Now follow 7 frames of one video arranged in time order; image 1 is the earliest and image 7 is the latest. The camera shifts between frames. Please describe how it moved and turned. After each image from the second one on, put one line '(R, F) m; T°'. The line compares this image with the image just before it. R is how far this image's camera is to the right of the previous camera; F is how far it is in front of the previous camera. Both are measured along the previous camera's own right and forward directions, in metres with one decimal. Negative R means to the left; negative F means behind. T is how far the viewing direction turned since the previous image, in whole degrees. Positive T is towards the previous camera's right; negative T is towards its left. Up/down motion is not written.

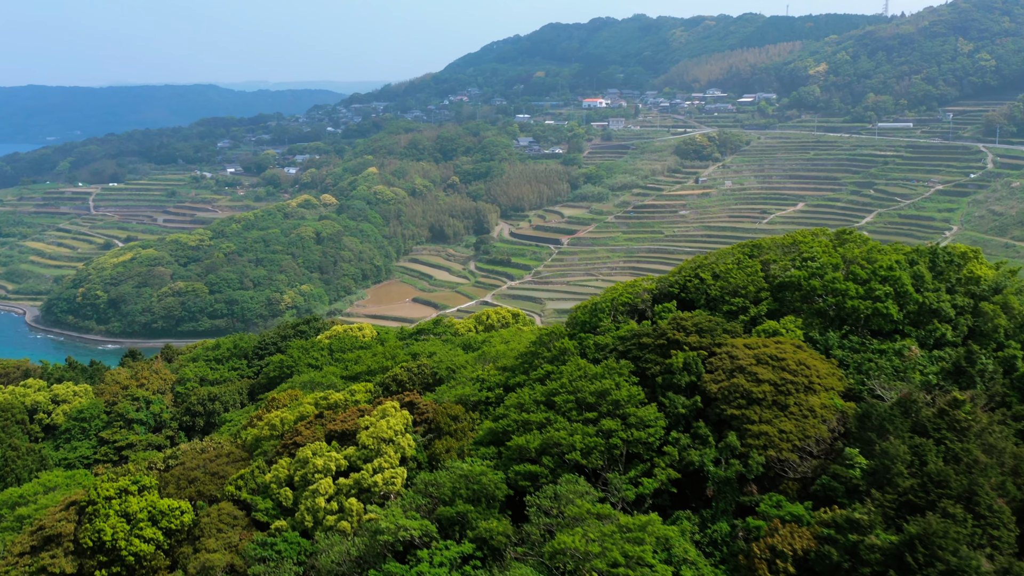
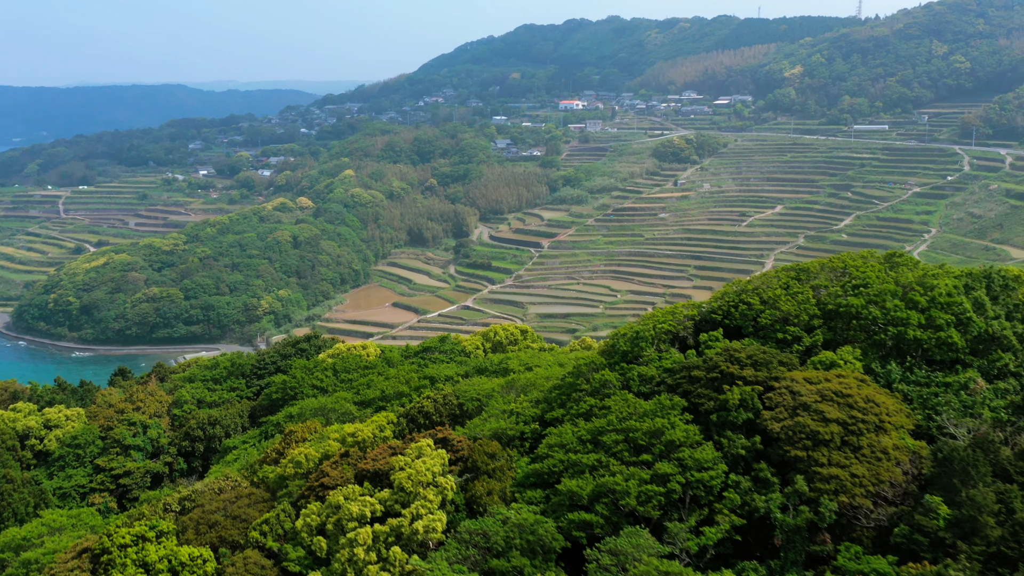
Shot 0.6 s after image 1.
(-0.4, +0.3) m; +2°
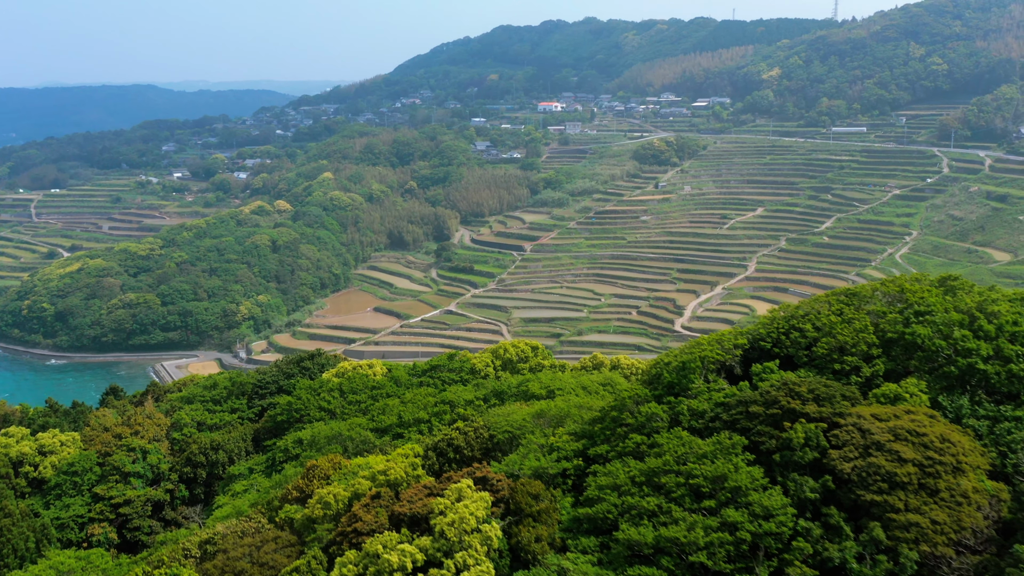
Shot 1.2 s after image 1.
(-0.4, +0.3) m; +2°
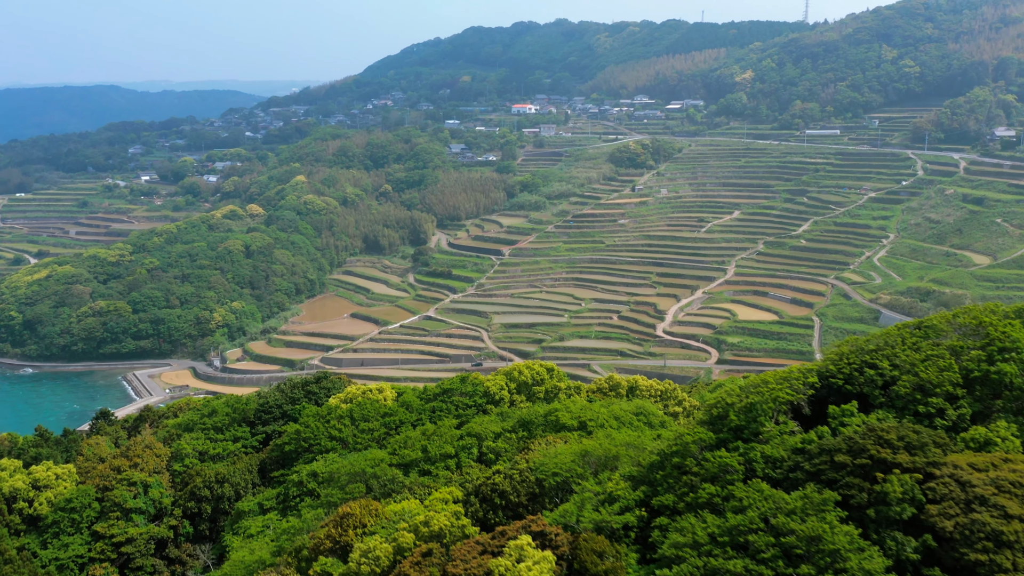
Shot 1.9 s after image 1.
(-0.4, +0.3) m; +2°
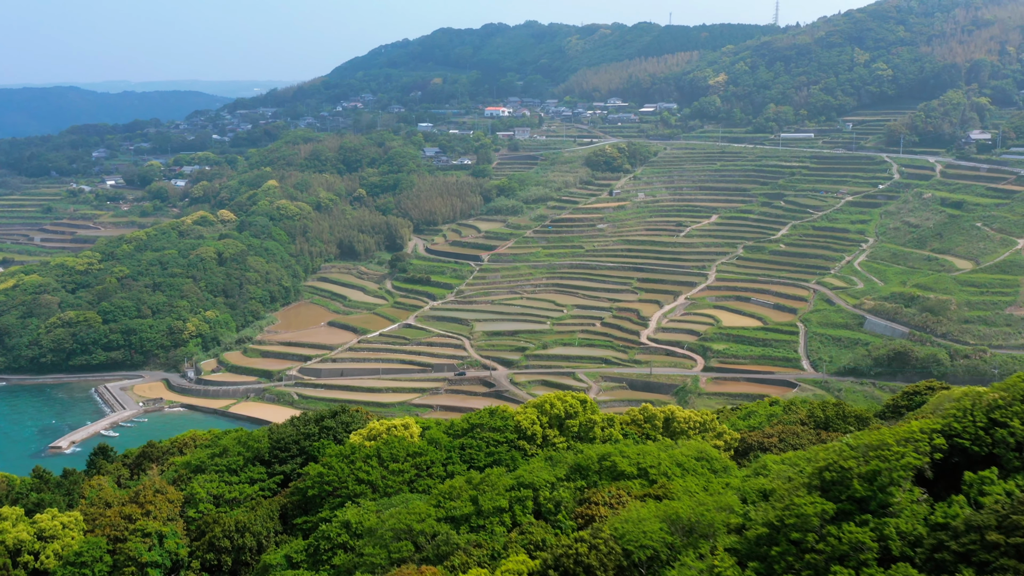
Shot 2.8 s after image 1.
(-0.6, +0.5) m; +2°
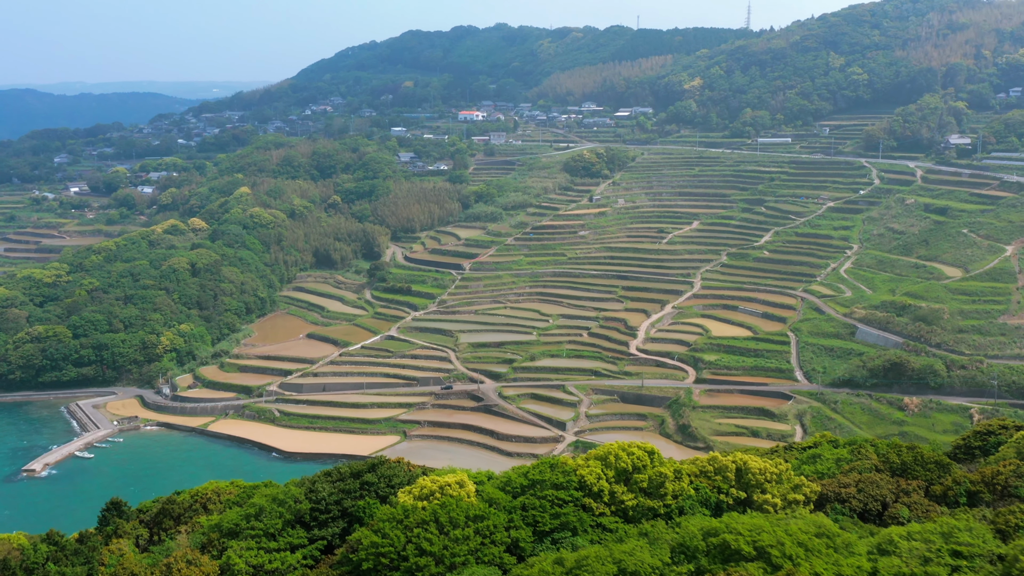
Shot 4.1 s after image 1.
(-0.8, +0.6) m; +2°
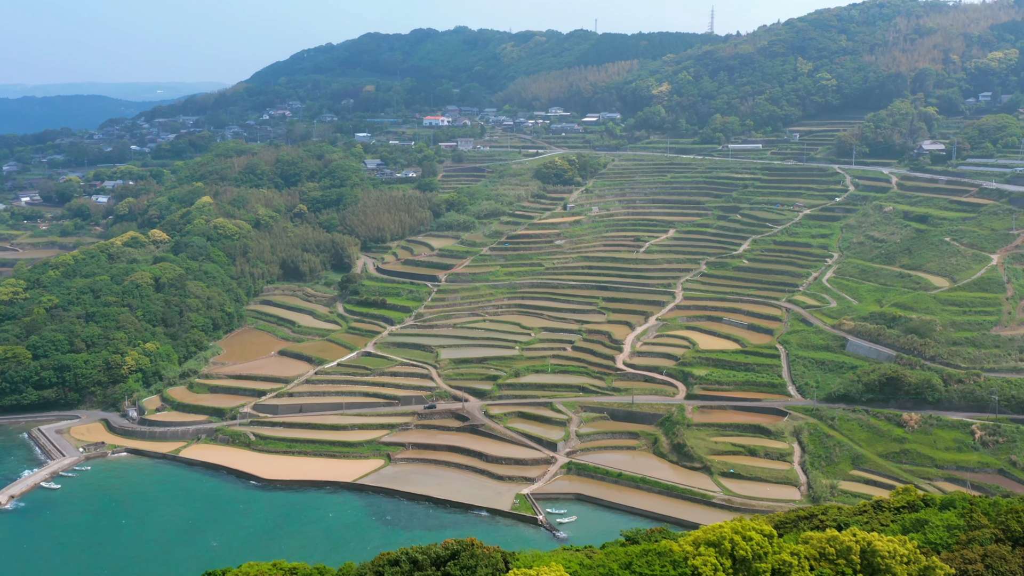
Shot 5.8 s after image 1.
(-1.0, +0.9) m; +3°
